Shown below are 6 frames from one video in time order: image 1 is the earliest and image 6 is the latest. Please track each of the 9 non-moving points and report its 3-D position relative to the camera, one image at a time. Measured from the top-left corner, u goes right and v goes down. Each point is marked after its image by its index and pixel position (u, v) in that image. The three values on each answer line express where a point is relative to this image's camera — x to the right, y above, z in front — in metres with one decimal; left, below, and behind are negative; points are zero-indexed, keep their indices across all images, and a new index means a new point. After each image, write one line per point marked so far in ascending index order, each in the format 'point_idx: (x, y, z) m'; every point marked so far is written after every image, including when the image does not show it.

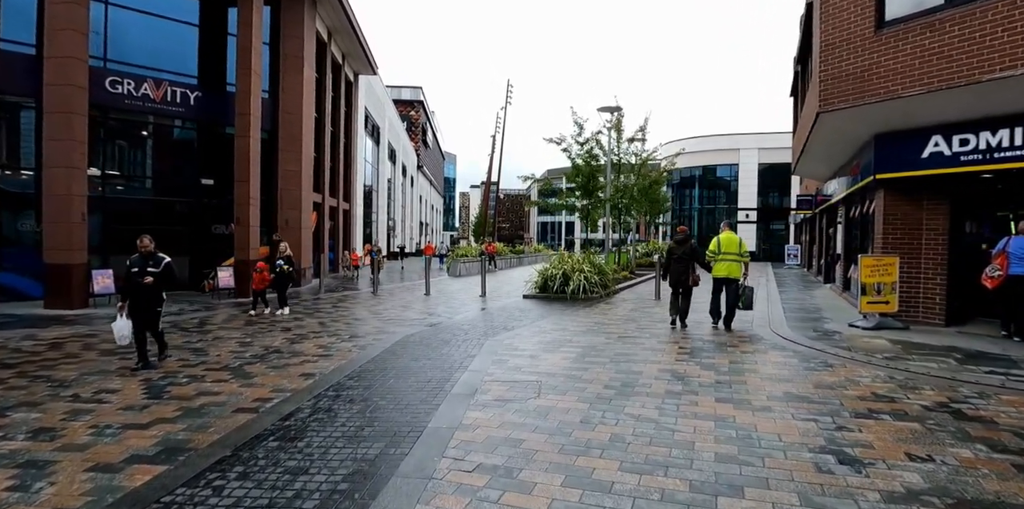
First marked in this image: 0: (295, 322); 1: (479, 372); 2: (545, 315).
0: (-4.3, -1.3, +11.1) m
1: (-0.4, -1.4, +6.5) m
2: (+0.7, -1.2, +11.5) m
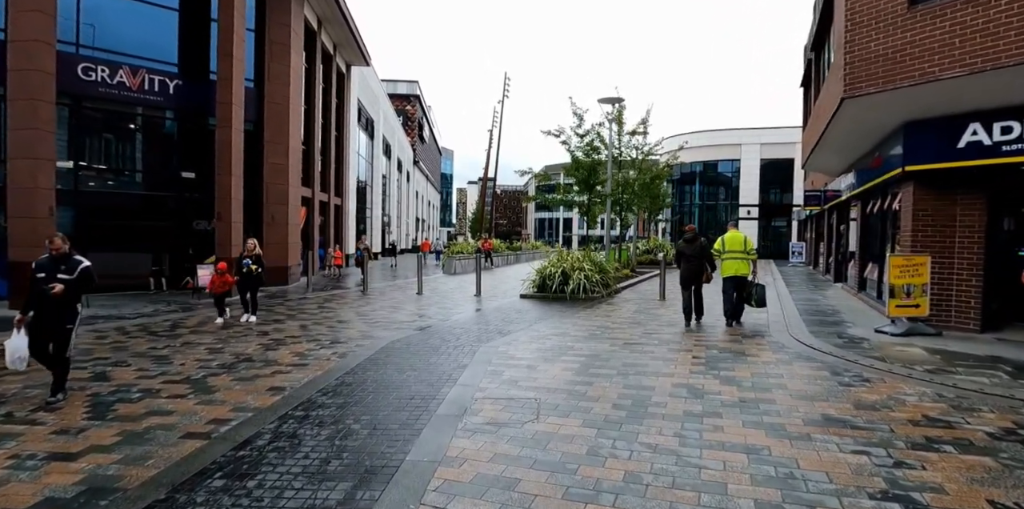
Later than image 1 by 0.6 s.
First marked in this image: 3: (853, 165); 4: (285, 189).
0: (-4.3, -1.3, +10.3) m
1: (-0.4, -1.4, +5.8) m
2: (+0.6, -1.2, +10.7) m
3: (+8.3, +2.2, +13.7) m
4: (-6.8, +2.0, +17.2) m
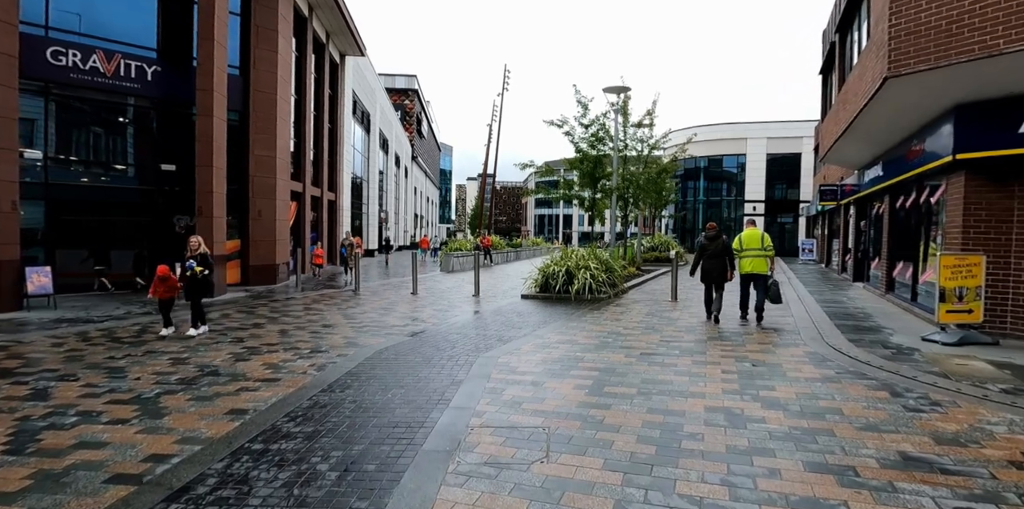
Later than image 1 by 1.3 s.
0: (-4.3, -1.2, +9.4) m
1: (-0.4, -1.3, +4.9) m
2: (+0.6, -1.1, +9.8) m
3: (+8.3, +2.2, +12.8) m
4: (-6.8, +2.1, +16.3) m
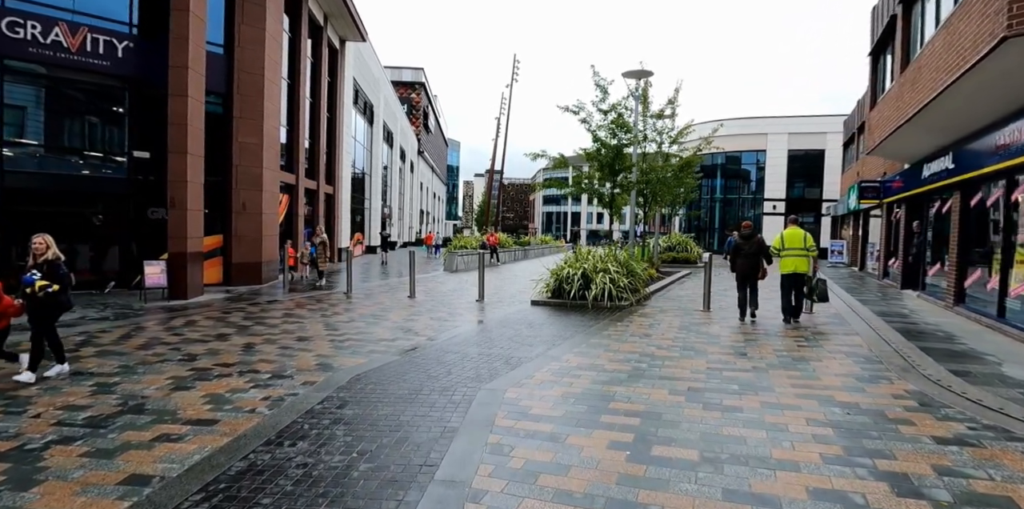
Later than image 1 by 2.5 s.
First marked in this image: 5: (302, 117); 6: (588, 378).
0: (-4.2, -1.2, +8.0) m
1: (-0.3, -1.4, +3.4) m
2: (+0.7, -1.2, +8.3) m
3: (+8.5, +2.1, +11.1) m
4: (-6.6, +2.1, +14.8) m
5: (-7.3, +4.8, +19.7) m
6: (+0.8, -1.3, +5.8) m
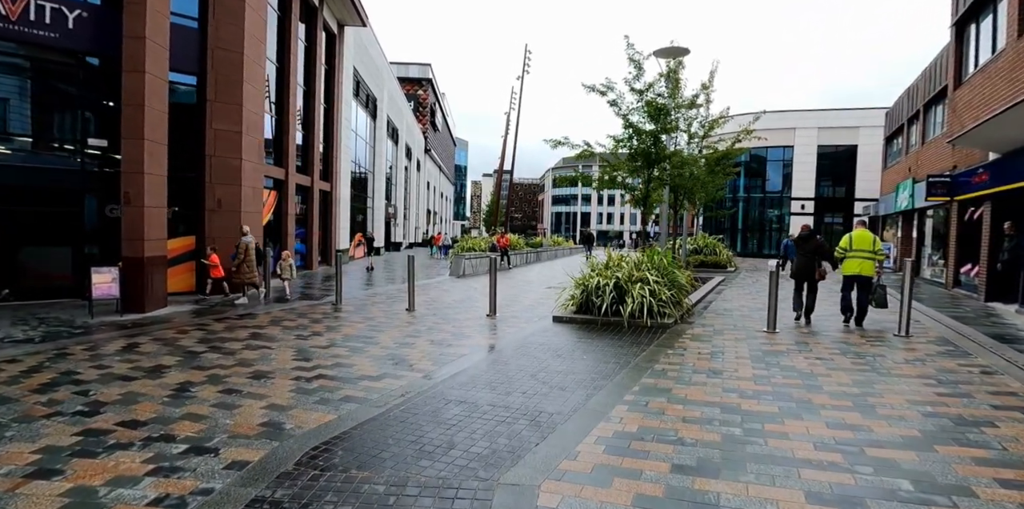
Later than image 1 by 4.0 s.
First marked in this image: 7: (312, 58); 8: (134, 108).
0: (-3.9, -1.3, +6.0) m
1: (-0.1, -1.5, +1.4) m
2: (+1.0, -1.3, +6.3) m
3: (+8.8, +2.0, +9.0) m
4: (-6.2, +2.0, +12.9) m
5: (-6.9, +4.7, +17.8) m
6: (+1.0, -1.4, +3.7) m
7: (-7.0, +6.9, +19.9) m
8: (-6.8, +2.6, +10.2) m
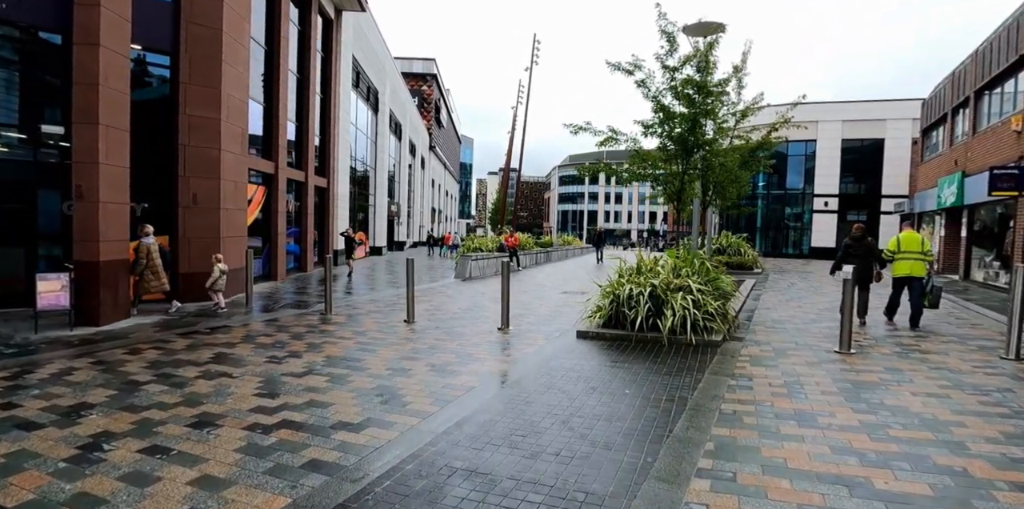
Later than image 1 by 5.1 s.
0: (-3.7, -1.4, +4.6) m
1: (0.0, -1.6, -0.1) m
2: (+1.2, -1.4, +4.8) m
3: (+9.0, +1.9, +7.4) m
4: (-6.0, +2.0, +11.5) m
5: (-6.6, +4.7, +16.4) m
6: (+1.2, -1.4, +2.2) m
7: (-6.7, +6.9, +18.4) m
8: (-6.5, +2.6, +8.8) m
